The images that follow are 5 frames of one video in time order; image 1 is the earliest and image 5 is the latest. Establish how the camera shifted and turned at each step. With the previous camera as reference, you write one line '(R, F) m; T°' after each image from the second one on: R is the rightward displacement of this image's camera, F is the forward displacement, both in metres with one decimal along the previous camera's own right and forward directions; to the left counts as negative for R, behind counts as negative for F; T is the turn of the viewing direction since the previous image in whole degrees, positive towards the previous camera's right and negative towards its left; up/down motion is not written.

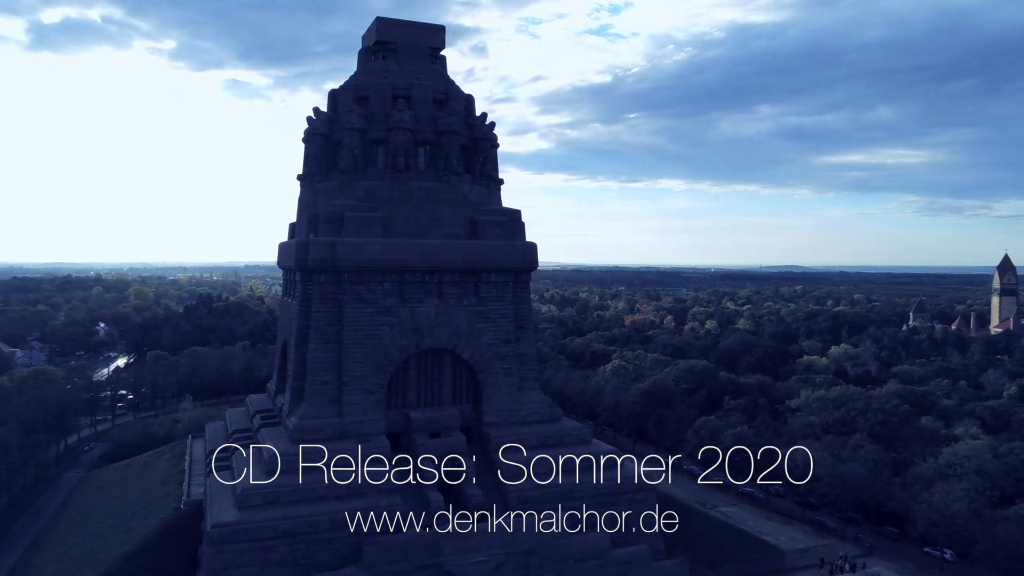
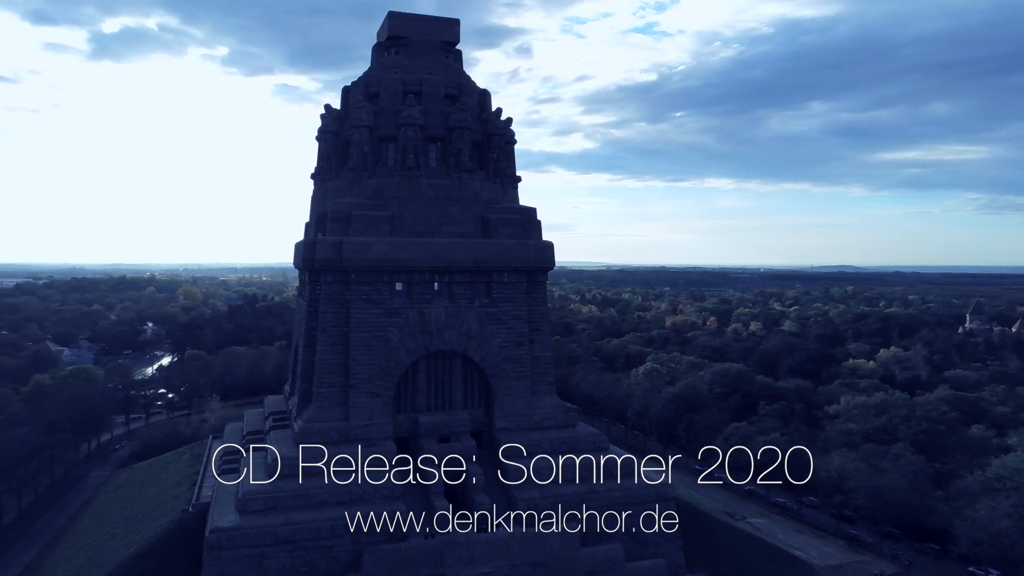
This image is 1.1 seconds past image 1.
(+0.6, +0.6) m; -3°
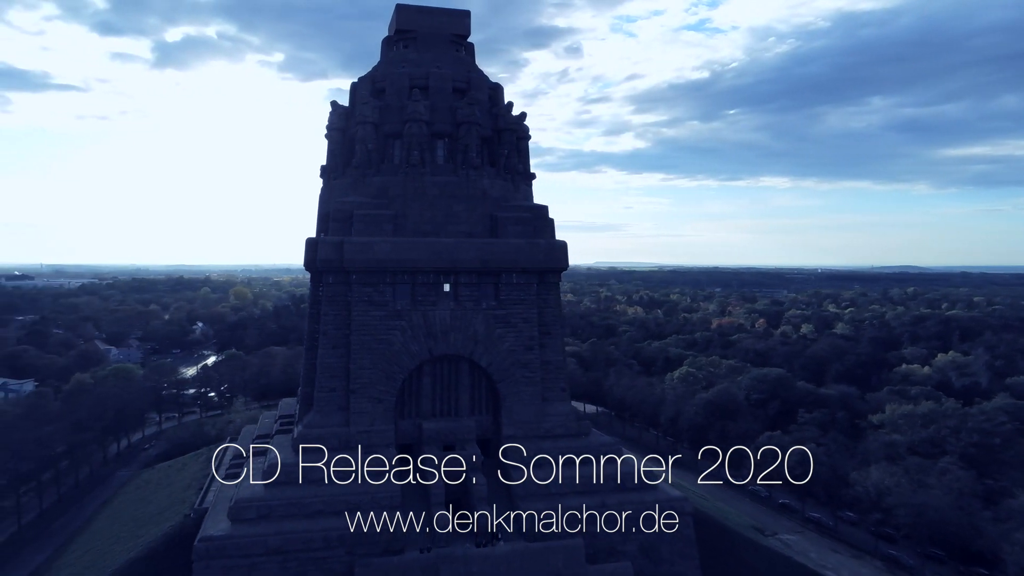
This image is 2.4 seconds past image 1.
(+0.7, +0.7) m; -4°
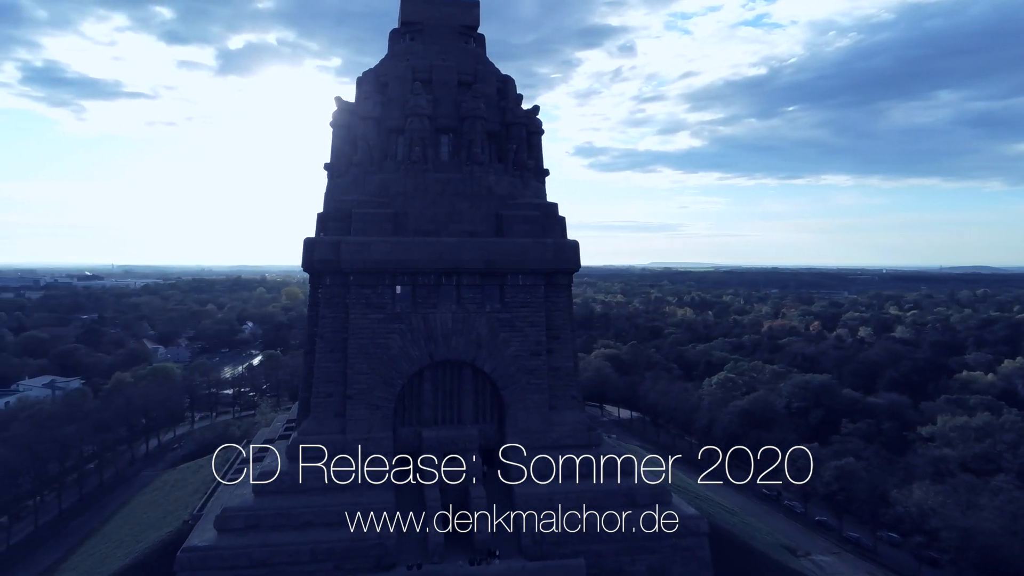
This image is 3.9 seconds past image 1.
(+0.8, +0.8) m; -4°
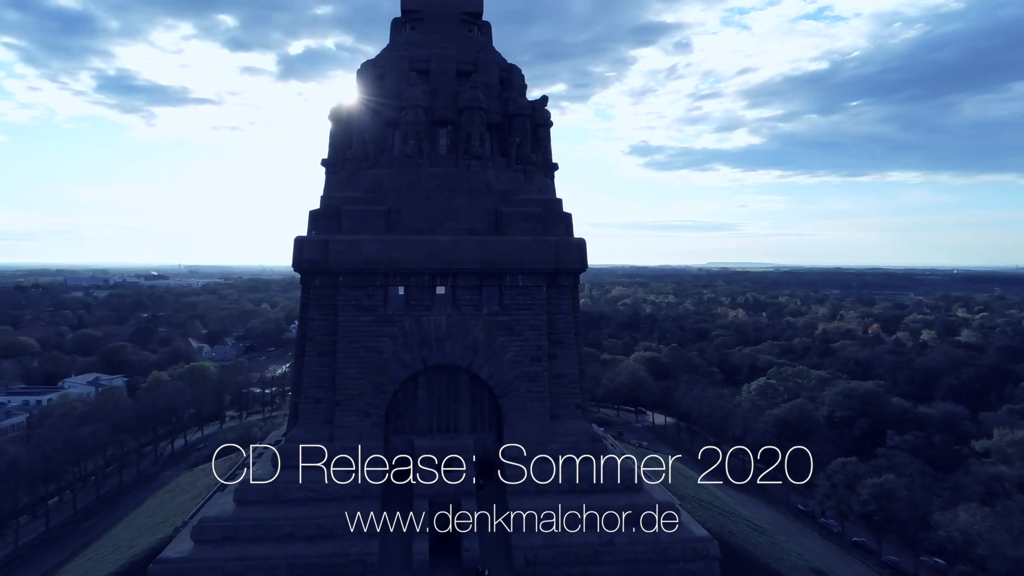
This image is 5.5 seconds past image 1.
(+0.9, +0.9) m; -4°
